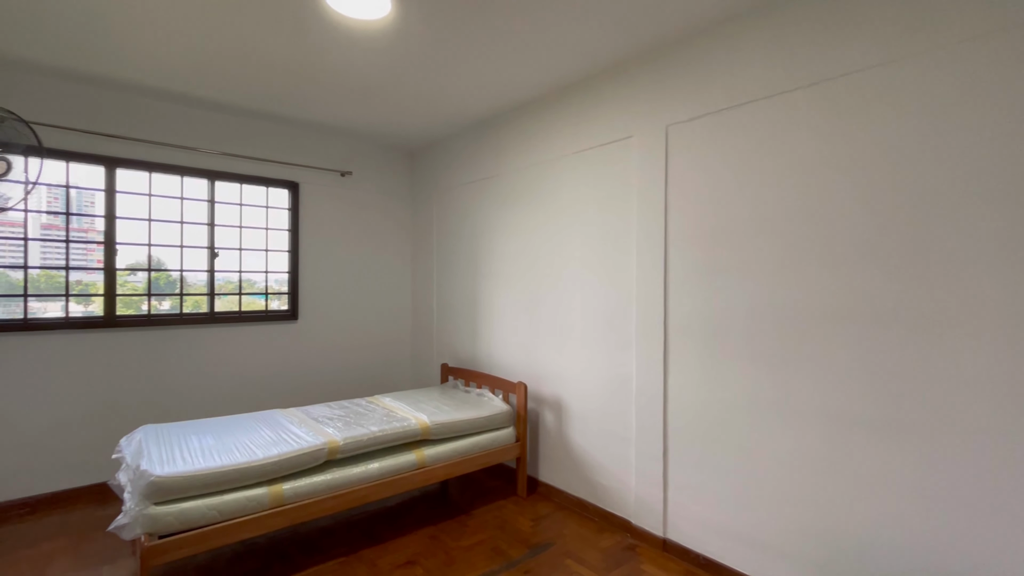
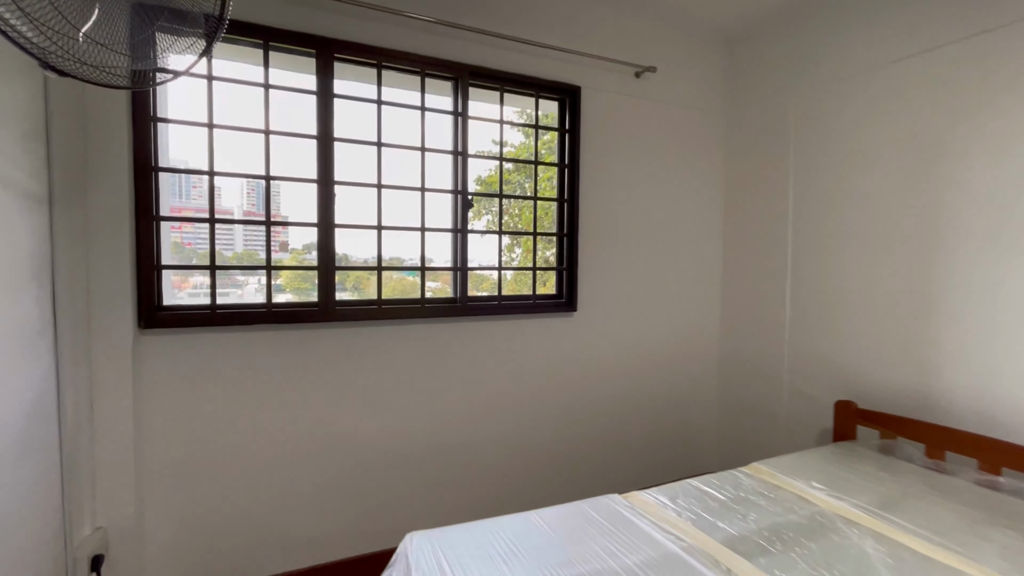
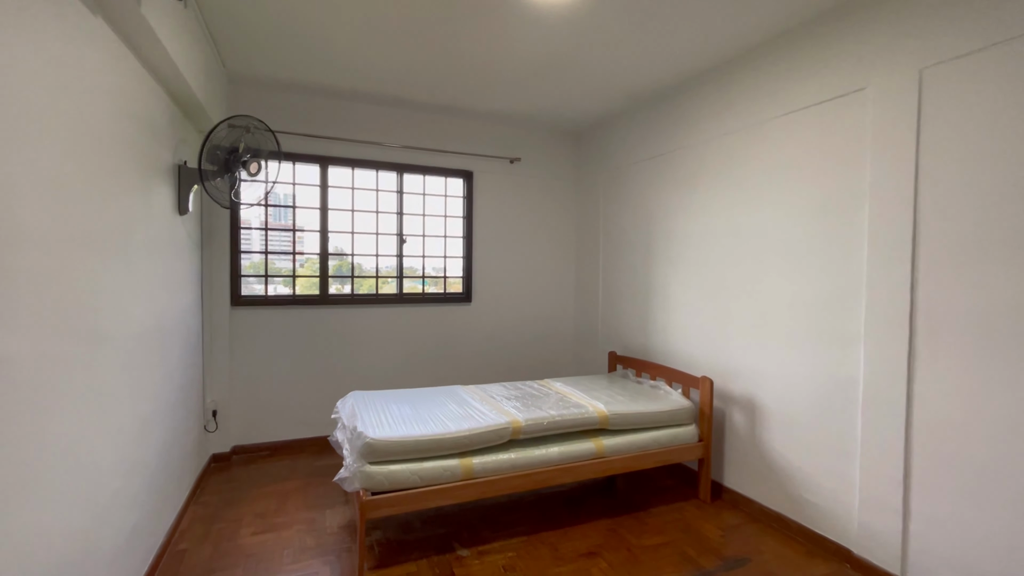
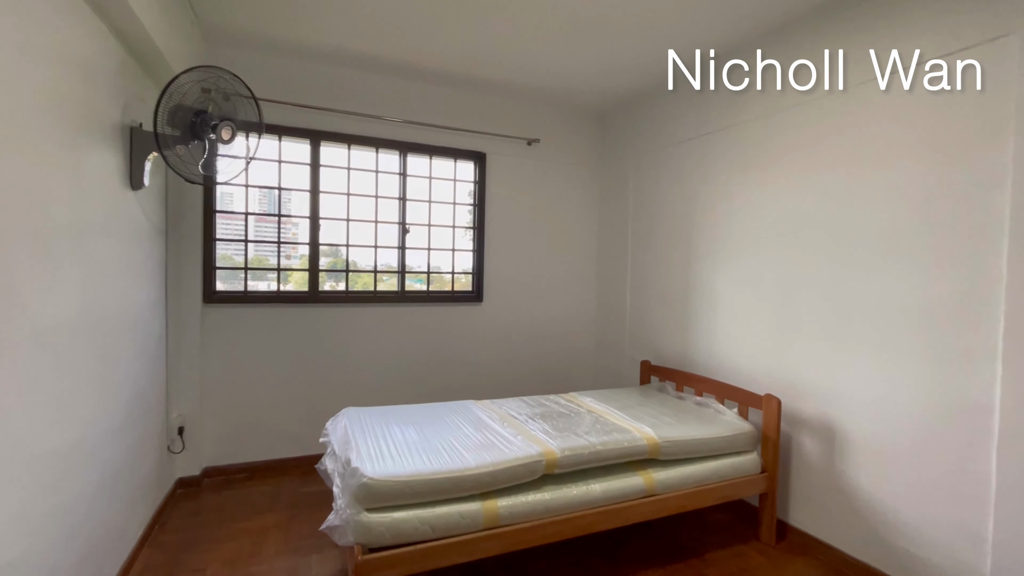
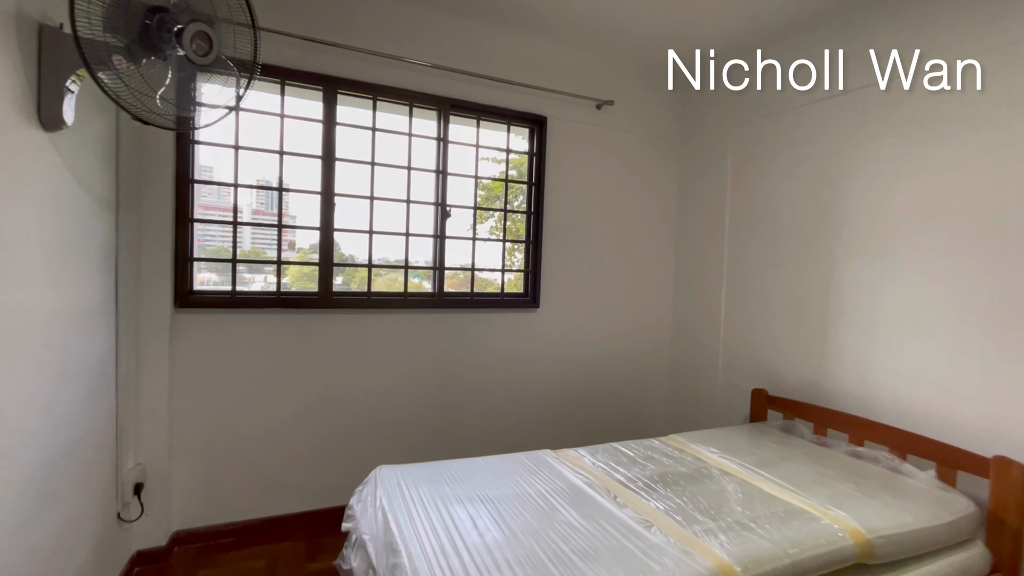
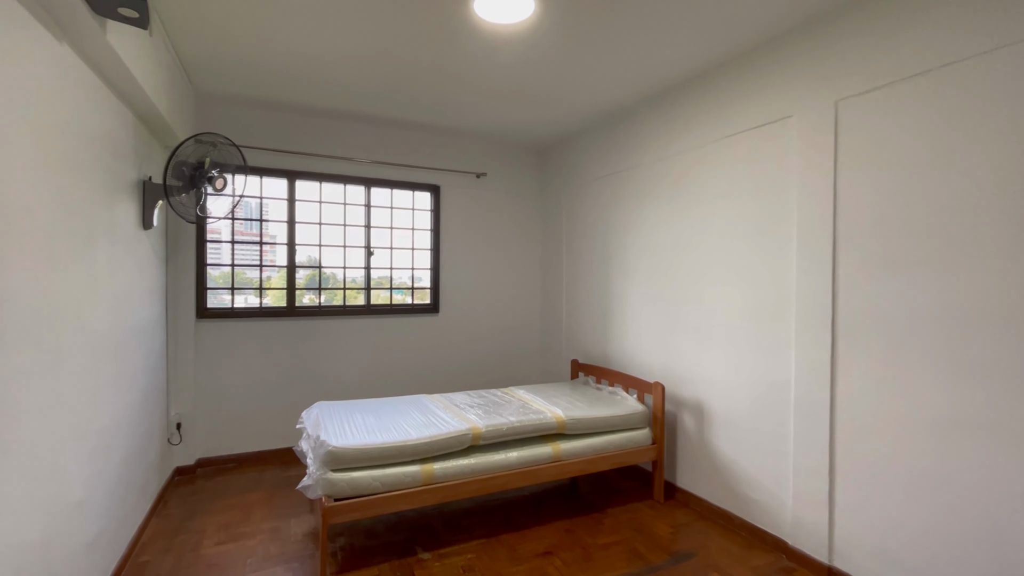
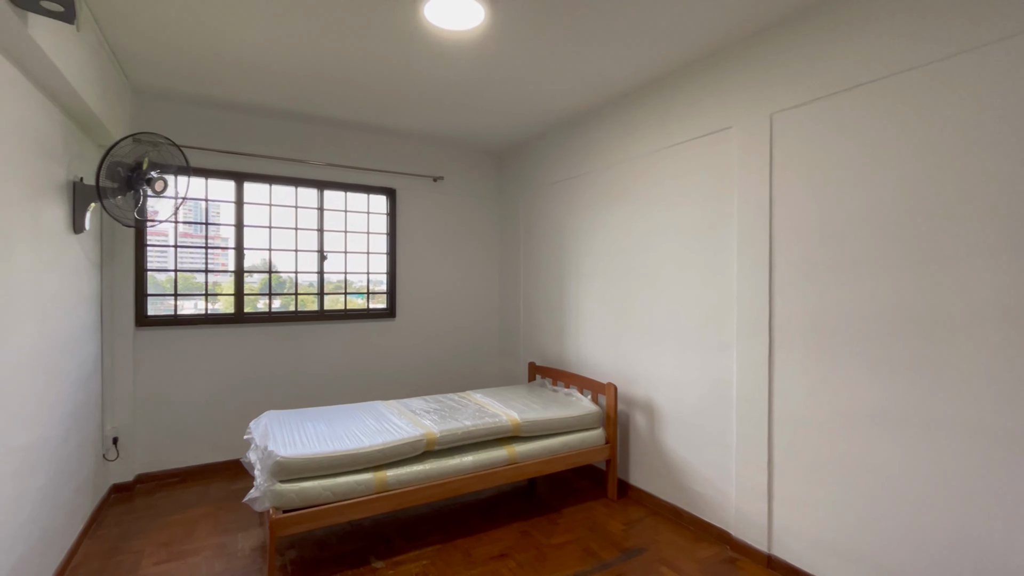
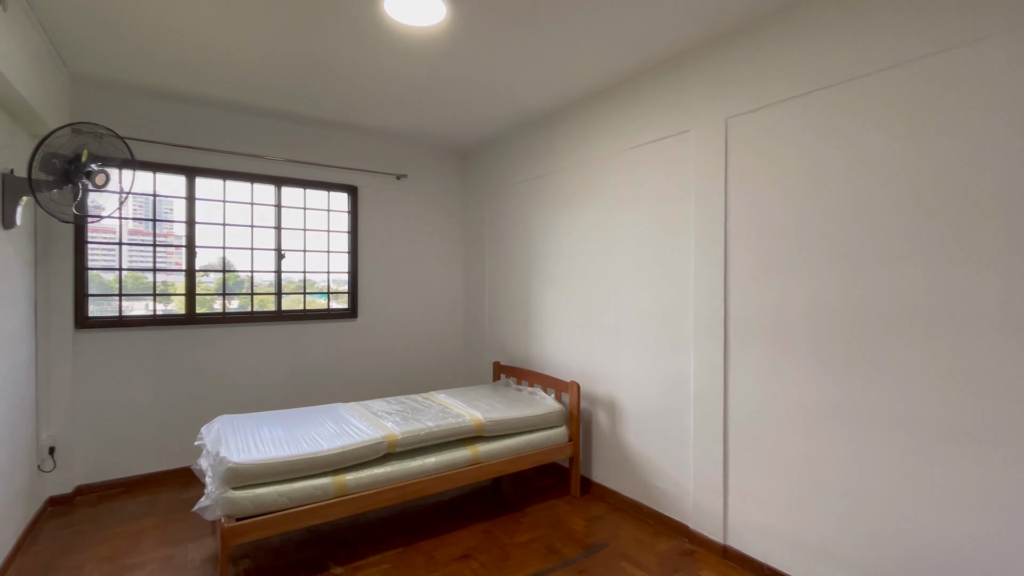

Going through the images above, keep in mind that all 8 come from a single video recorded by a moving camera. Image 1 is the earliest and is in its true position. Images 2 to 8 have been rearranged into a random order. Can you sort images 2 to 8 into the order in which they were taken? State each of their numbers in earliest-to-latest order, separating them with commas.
8, 7, 6, 3, 4, 5, 2
